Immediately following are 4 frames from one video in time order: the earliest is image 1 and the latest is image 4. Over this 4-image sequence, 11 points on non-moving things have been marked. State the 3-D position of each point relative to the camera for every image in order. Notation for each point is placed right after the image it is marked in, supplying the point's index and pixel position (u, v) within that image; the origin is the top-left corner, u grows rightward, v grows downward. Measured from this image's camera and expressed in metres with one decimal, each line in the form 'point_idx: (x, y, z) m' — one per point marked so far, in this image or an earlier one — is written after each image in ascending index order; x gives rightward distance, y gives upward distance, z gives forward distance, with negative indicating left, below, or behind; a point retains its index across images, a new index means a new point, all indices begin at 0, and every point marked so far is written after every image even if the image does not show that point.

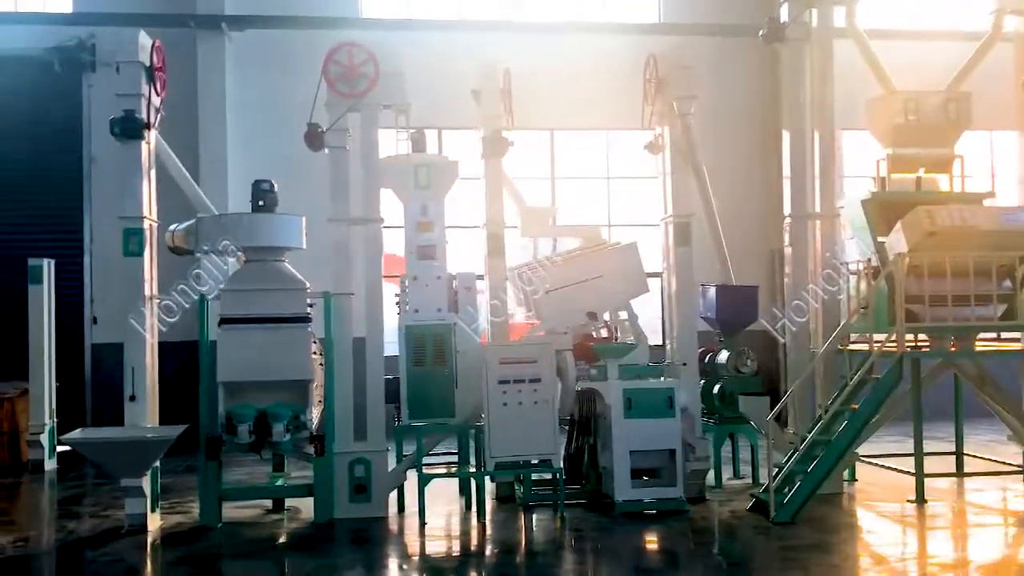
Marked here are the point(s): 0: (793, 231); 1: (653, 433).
0: (+2.6, +0.5, +8.6) m
1: (+1.2, -1.2, +7.7) m
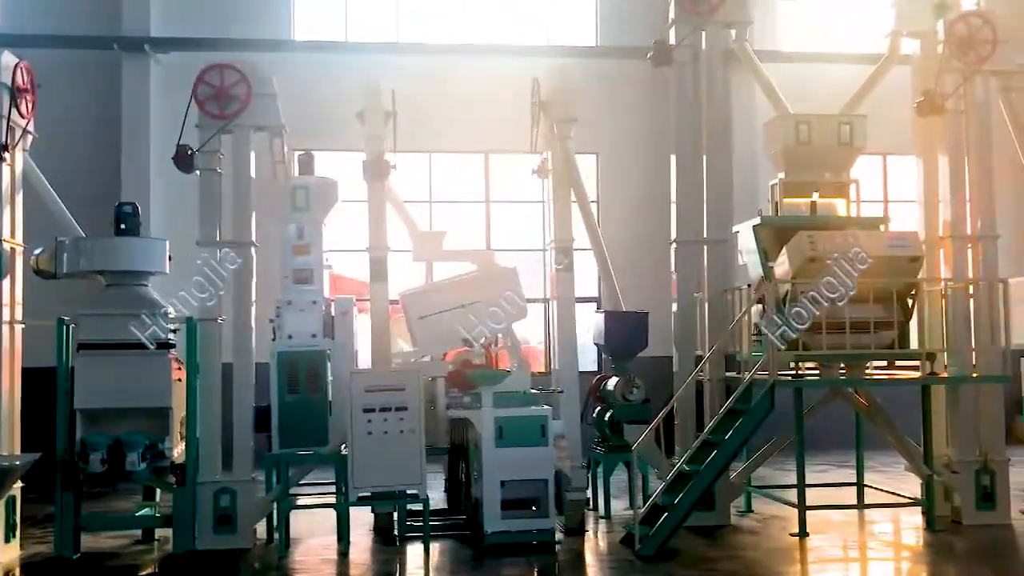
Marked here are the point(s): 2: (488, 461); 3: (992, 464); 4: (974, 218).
0: (+1.5, +0.3, +8.4) m
1: (+0.1, -1.4, +7.5) m
2: (-0.2, -1.4, +7.5) m
3: (+4.2, -1.5, +8.0) m
4: (+4.2, +0.6, +8.3) m
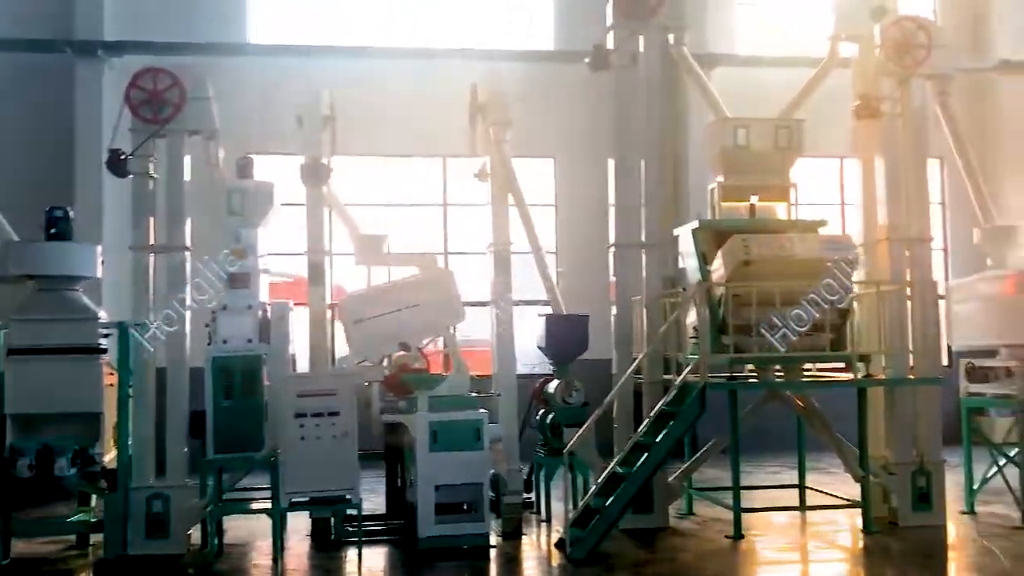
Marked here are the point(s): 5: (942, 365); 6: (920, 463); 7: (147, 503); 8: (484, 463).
0: (+1.0, +0.3, +8.4) m
1: (-0.4, -1.5, +7.5) m
2: (-0.7, -1.4, +7.5) m
3: (+3.7, -1.6, +8.1) m
4: (+3.6, +0.6, +8.3) m
5: (+3.8, -0.7, +8.2) m
6: (+3.6, -1.5, +8.1) m
7: (-3.0, -1.8, +7.5) m
8: (-0.2, -1.4, +7.6) m
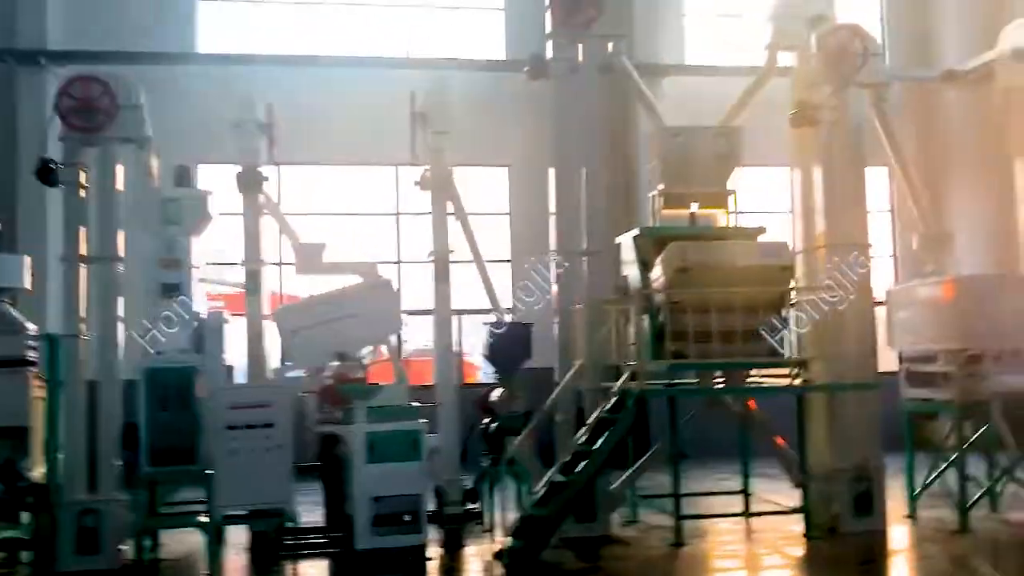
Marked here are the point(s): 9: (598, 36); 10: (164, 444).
0: (+0.4, +0.2, +8.4) m
1: (-0.9, -1.5, +7.4) m
2: (-1.2, -1.5, +7.4) m
3: (+3.2, -1.6, +8.1) m
4: (+3.1, +0.6, +8.4) m
5: (+3.3, -0.7, +8.2) m
6: (+3.1, -1.6, +8.1) m
7: (-3.5, -1.9, +7.4) m
8: (-0.7, -1.5, +7.5) m
9: (+0.8, +2.3, +8.3) m
10: (-2.9, -1.3, +7.7) m
